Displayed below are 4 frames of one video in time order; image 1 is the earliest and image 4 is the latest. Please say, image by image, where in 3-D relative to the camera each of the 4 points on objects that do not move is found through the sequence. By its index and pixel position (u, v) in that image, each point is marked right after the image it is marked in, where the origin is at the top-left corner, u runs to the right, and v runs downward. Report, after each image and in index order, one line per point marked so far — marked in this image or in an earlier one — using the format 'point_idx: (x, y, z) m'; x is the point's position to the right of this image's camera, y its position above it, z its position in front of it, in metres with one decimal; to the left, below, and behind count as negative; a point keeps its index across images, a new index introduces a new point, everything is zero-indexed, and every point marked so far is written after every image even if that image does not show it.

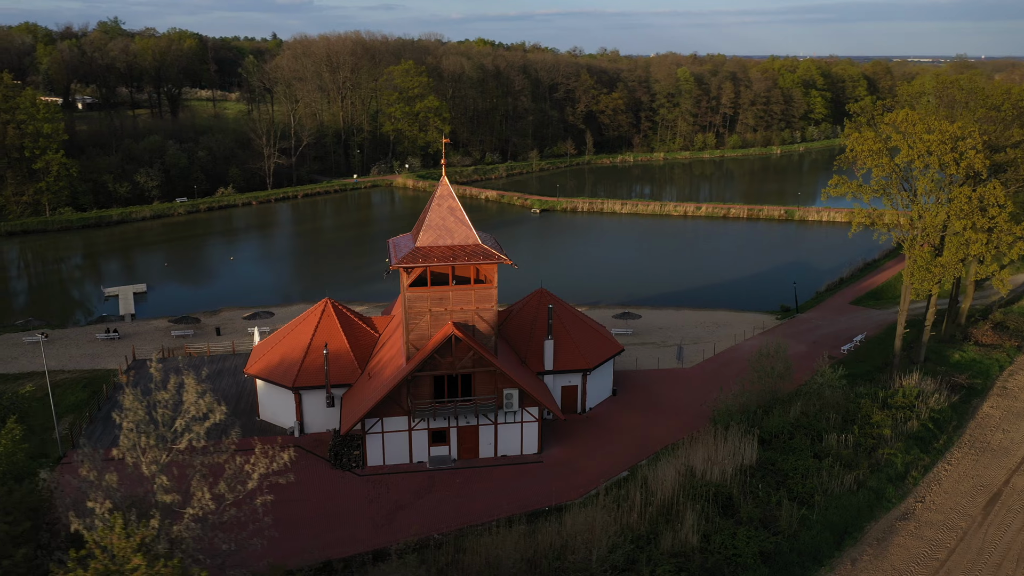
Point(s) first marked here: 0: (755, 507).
0: (+5.7, -5.1, +19.3) m
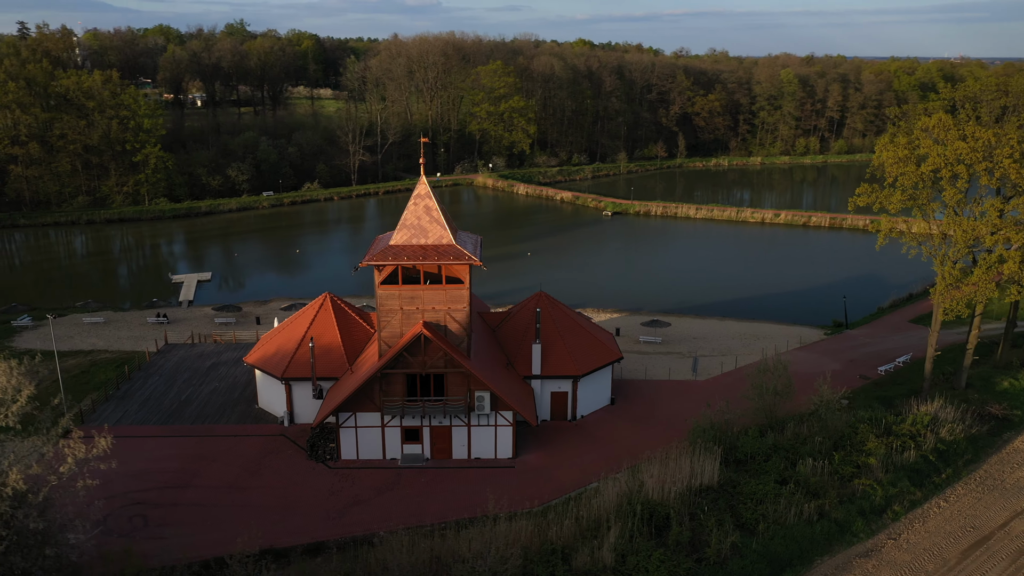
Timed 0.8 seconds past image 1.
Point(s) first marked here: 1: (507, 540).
0: (+3.9, -5.4, +18.4) m
1: (-0.1, -5.6, +18.1) m
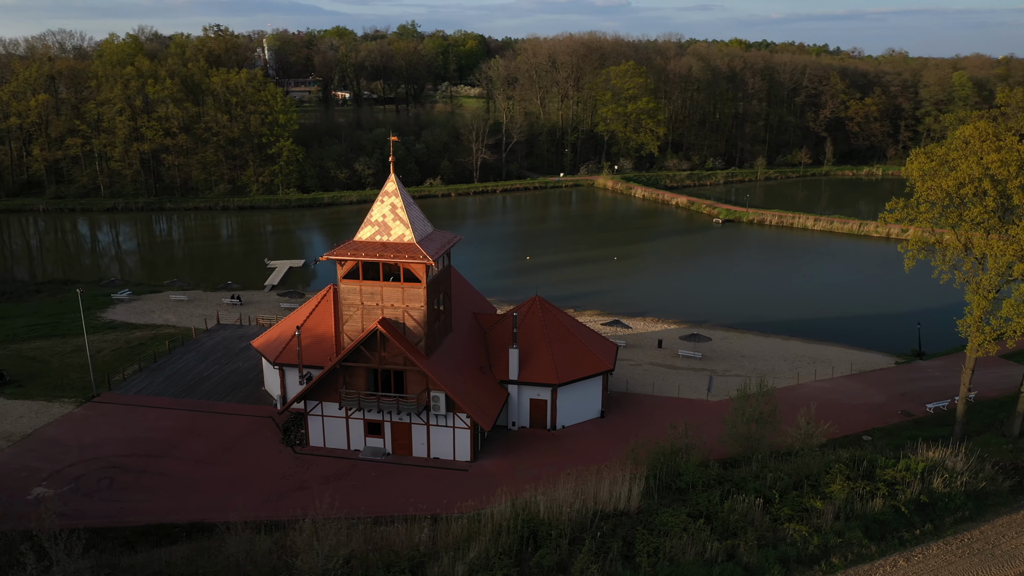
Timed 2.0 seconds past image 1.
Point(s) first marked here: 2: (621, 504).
0: (+1.1, -5.6, +17.4) m
1: (-2.9, -5.6, +18.0) m
2: (+2.6, -5.1, +19.8) m
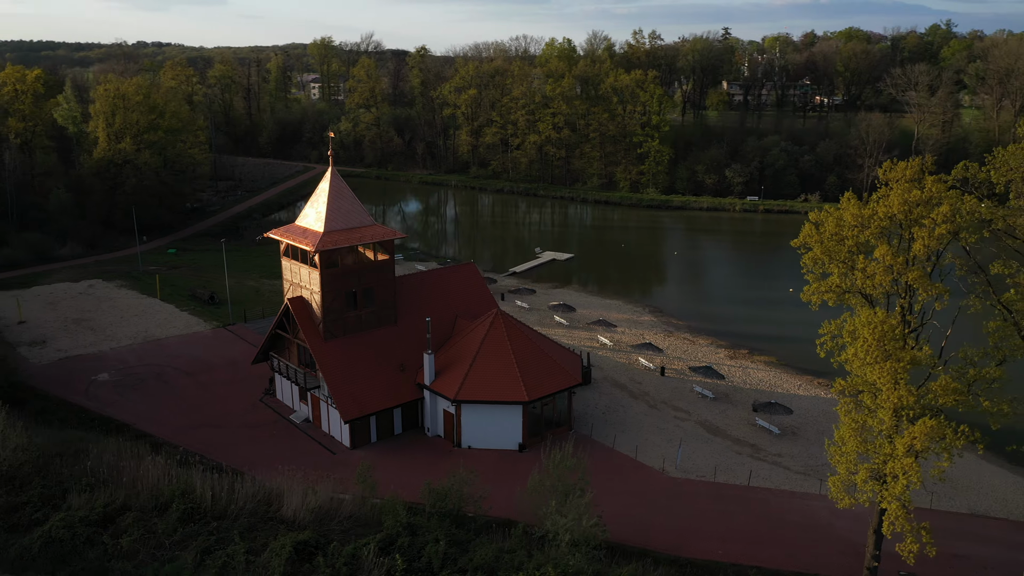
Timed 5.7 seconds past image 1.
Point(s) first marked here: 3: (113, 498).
0: (-8.0, -5.3, +18.5) m
1: (-10.8, -4.7, +21.3) m
2: (-5.3, -5.2, +19.4) m
3: (-9.2, -5.0, +19.5) m
